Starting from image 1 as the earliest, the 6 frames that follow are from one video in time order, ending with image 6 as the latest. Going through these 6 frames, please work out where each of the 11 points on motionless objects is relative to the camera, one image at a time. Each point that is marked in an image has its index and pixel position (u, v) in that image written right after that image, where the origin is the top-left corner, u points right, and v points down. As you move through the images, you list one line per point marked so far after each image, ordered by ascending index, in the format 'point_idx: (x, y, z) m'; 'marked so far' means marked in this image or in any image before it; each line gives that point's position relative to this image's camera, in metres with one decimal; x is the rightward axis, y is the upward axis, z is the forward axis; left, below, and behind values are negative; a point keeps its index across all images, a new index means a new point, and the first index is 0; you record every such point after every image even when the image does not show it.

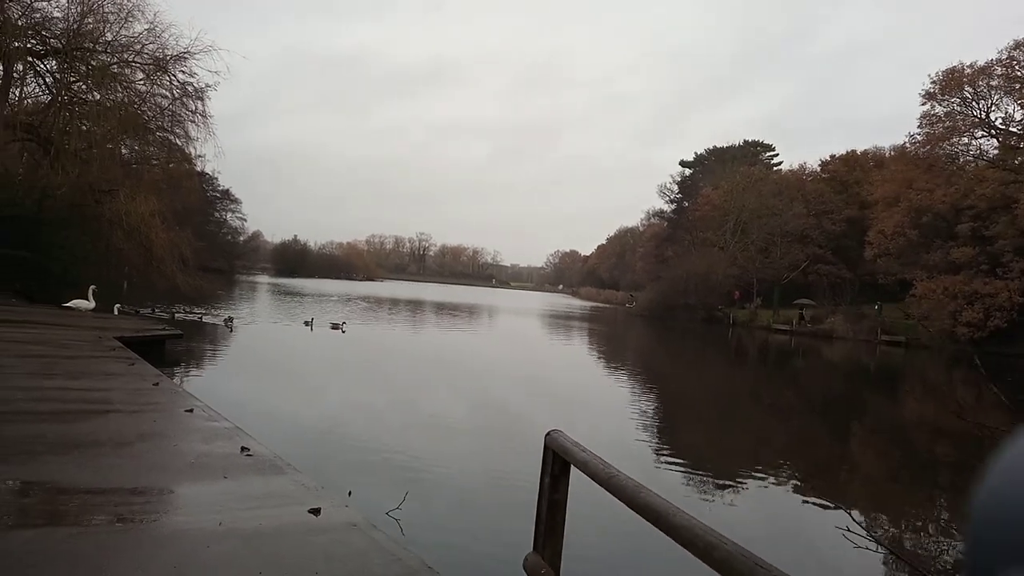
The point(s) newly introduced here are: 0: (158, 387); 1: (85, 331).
0: (-2.9, -0.8, +6.1) m
1: (-6.2, -0.6, +10.9) m
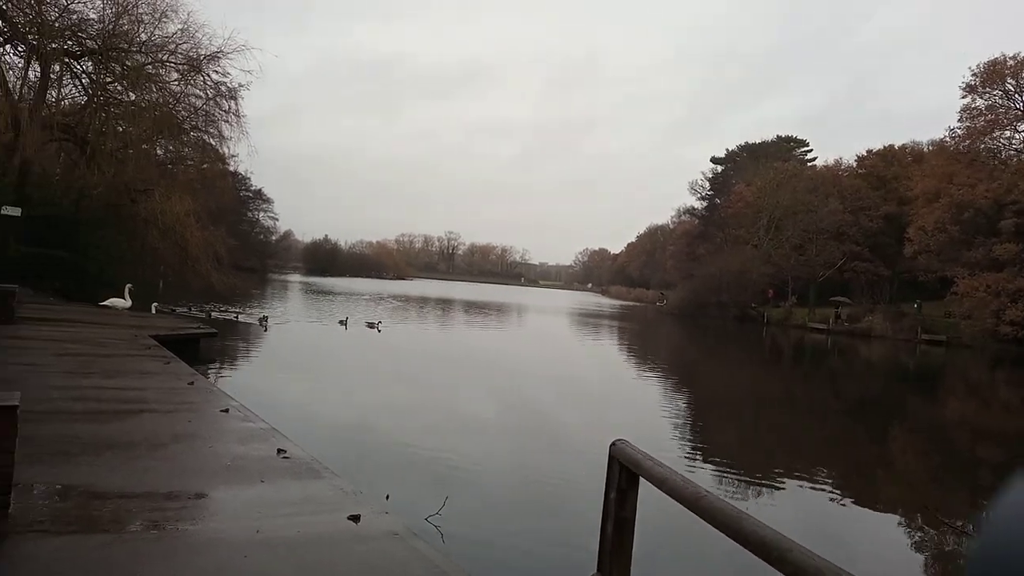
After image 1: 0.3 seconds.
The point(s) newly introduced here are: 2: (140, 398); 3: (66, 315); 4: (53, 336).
0: (-2.6, -0.8, +6.1) m
1: (-5.7, -0.6, +11.0) m
2: (-2.7, -0.8, +5.4) m
3: (-7.4, -0.4, +12.3) m
4: (-5.3, -0.6, +8.6) m
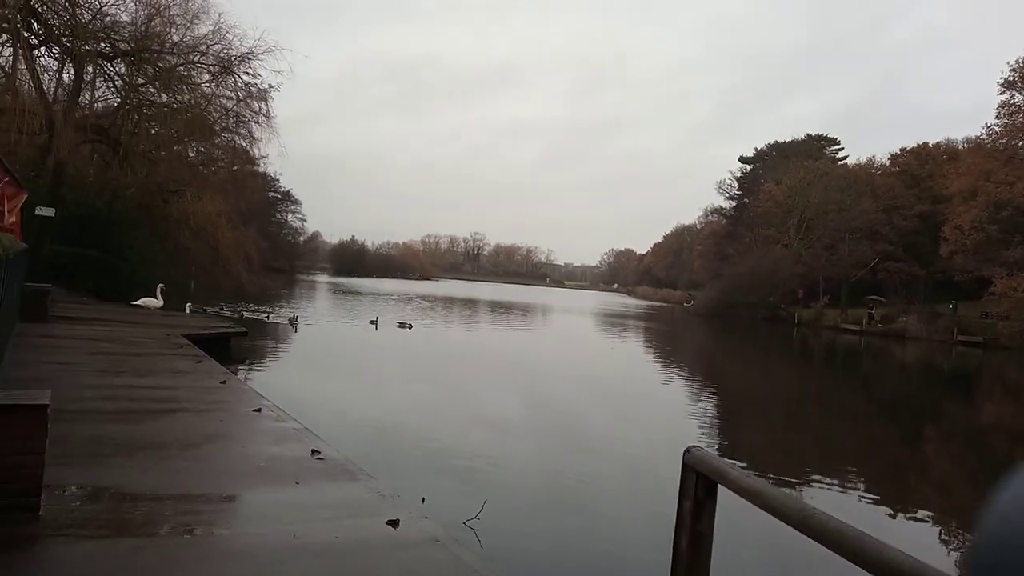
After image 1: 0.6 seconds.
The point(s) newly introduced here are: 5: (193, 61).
0: (-2.3, -0.8, +6.0) m
1: (-5.3, -0.6, +11.1) m
2: (-2.4, -0.8, +5.4) m
3: (-6.9, -0.4, +12.4) m
4: (-4.9, -0.5, +8.6) m
5: (-5.9, +4.3, +13.9) m
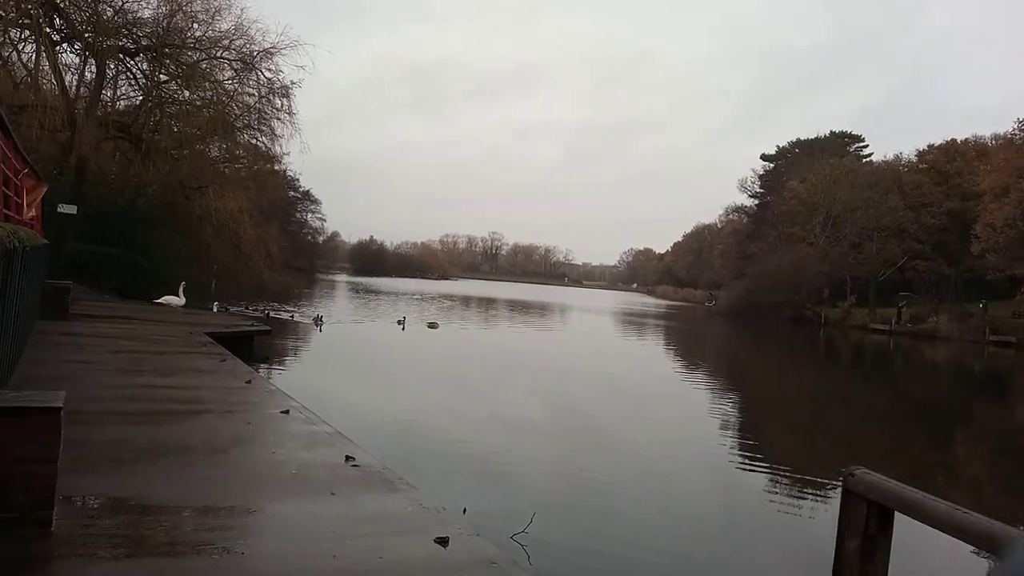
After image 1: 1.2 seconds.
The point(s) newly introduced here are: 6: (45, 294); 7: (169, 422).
0: (-2.0, -0.8, +5.8) m
1: (-4.9, -0.6, +10.9) m
2: (-2.2, -0.8, +5.1) m
3: (-6.5, -0.4, +12.3) m
4: (-4.6, -0.5, +8.5) m
5: (-5.5, +4.3, +13.8) m
6: (-6.3, -0.1, +9.9) m
7: (-2.0, -0.8, +4.4) m
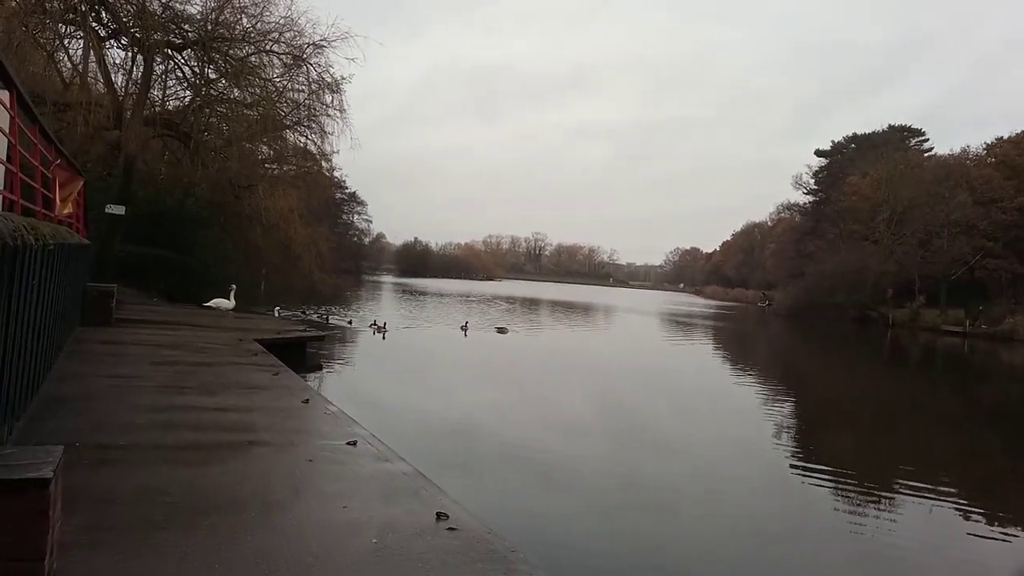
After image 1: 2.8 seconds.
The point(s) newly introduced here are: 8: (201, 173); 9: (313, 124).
0: (-1.4, -0.8, +5.2) m
1: (-4.0, -0.6, +10.4) m
2: (-1.6, -0.8, +4.5) m
3: (-5.5, -0.5, +11.9) m
4: (-3.8, -0.5, +8.0) m
5: (-4.4, +4.2, +13.3) m
6: (-5.4, -0.1, +9.6) m
7: (-1.5, -0.8, +3.8) m
8: (-6.0, +2.2, +14.5) m
9: (-3.9, +3.2, +14.7) m
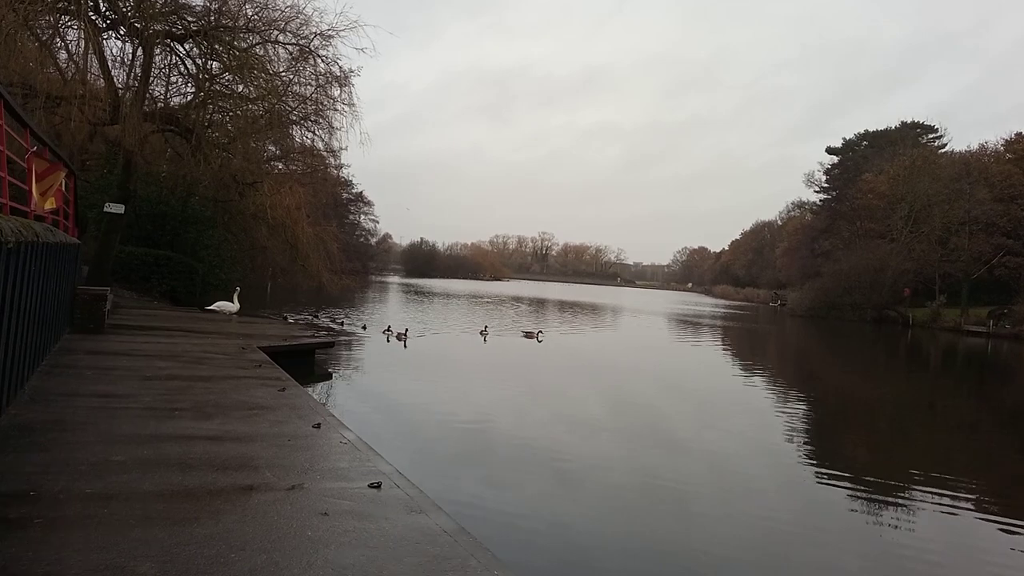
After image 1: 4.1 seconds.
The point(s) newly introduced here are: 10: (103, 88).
0: (-1.2, -0.8, +4.6) m
1: (-3.8, -0.6, +9.9) m
2: (-1.4, -0.8, +4.0) m
3: (-5.2, -0.5, +11.4) m
4: (-3.6, -0.6, +7.4) m
5: (-4.1, +4.2, +12.8) m
6: (-5.2, -0.2, +9.0) m
7: (-1.3, -0.8, +3.2) m
8: (-5.7, +2.2, +13.9) m
9: (-3.6, +3.2, +14.1) m
10: (-6.5, +3.2, +11.8) m
